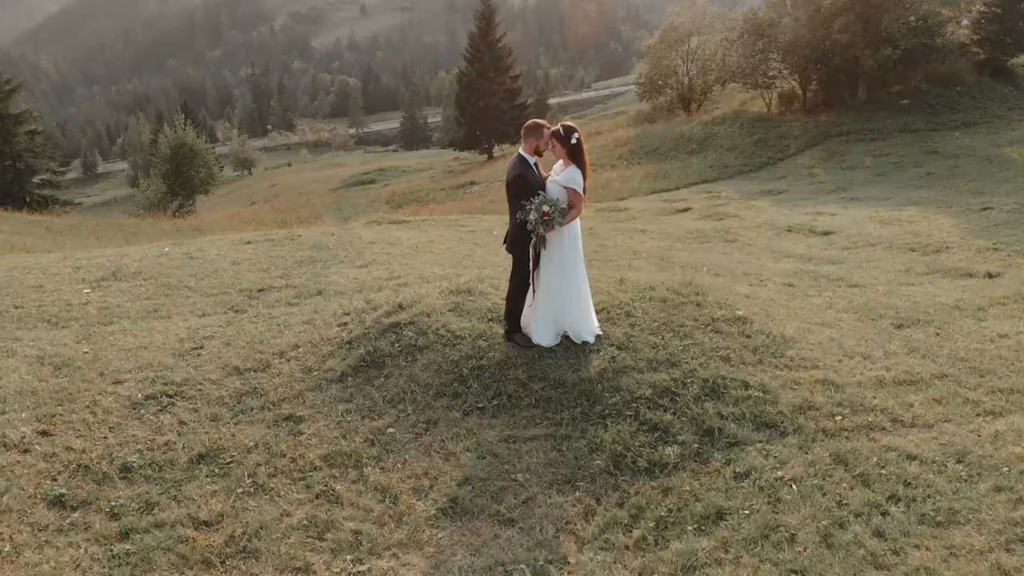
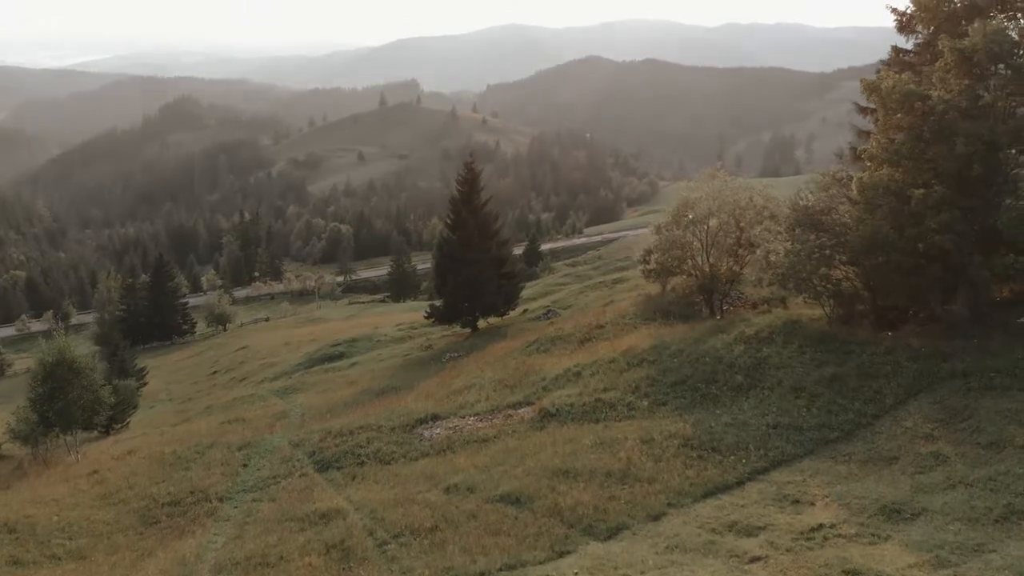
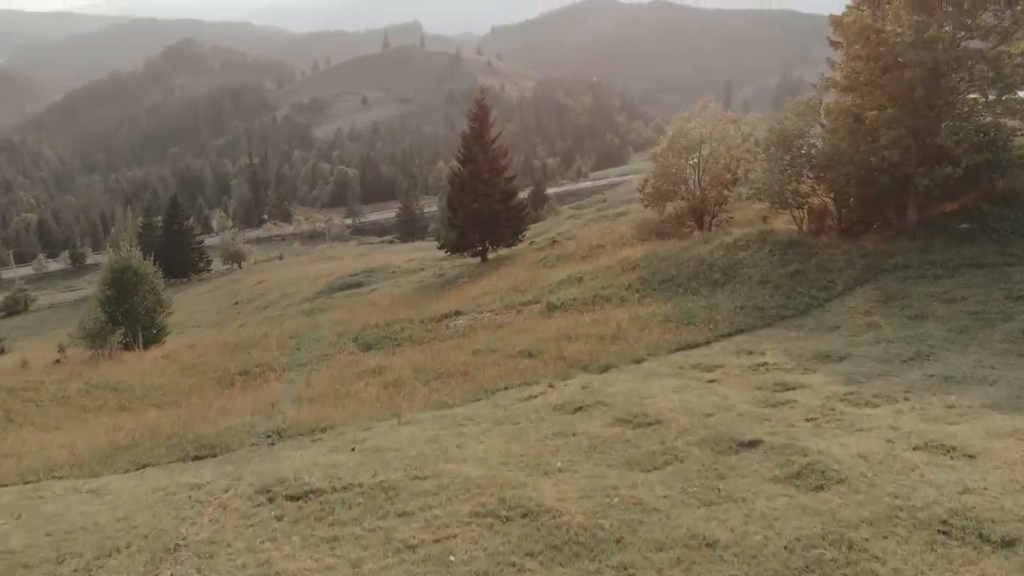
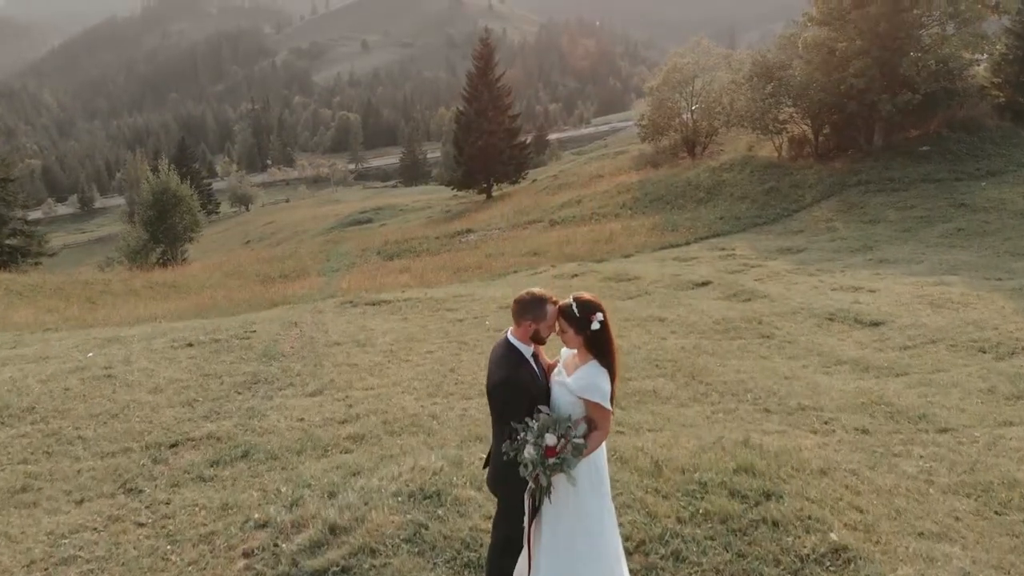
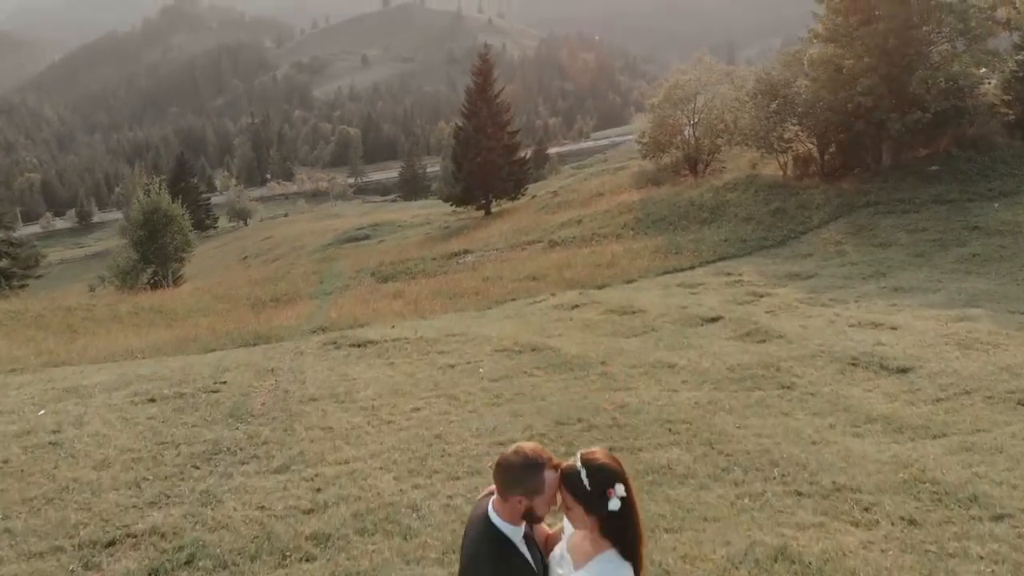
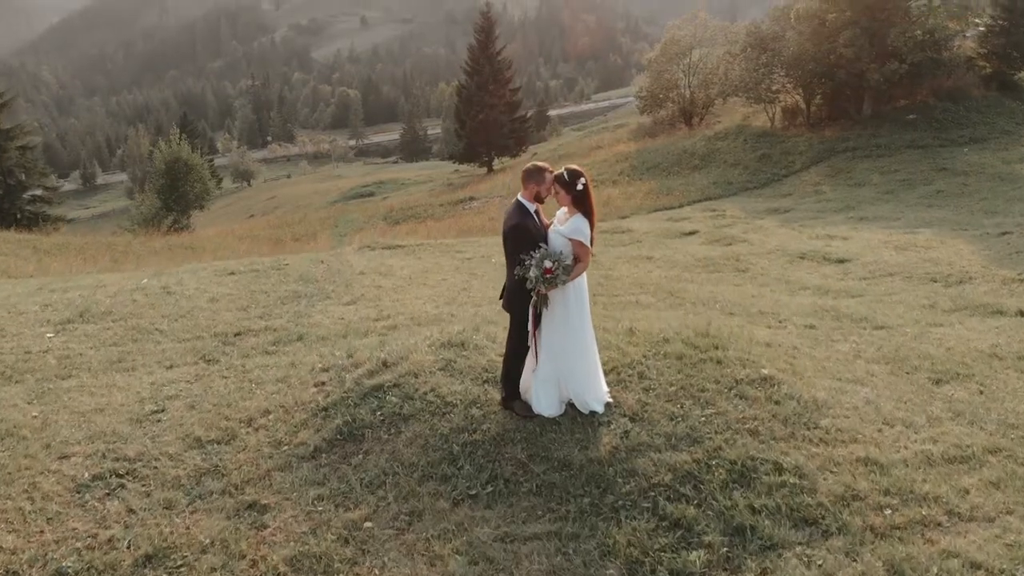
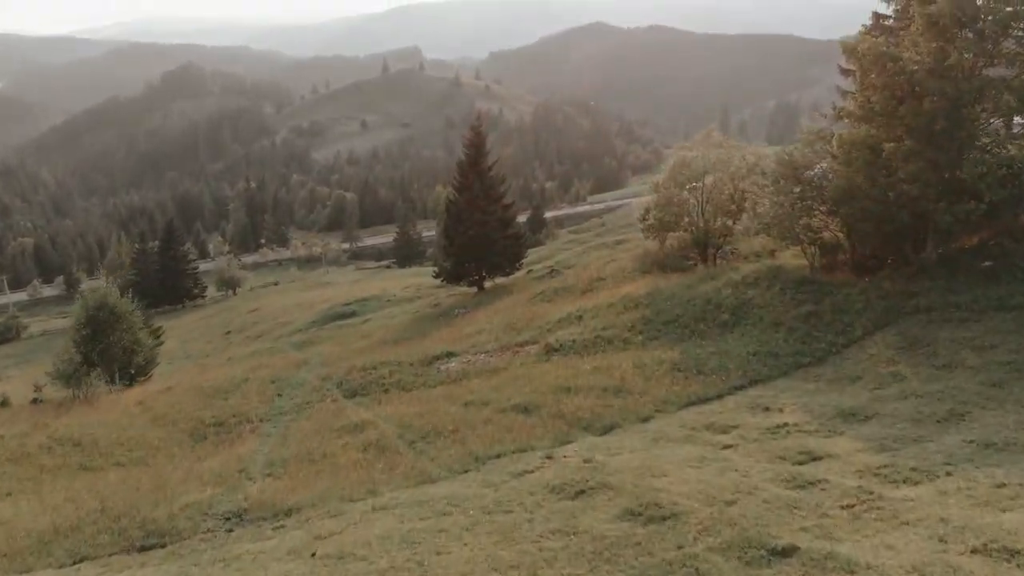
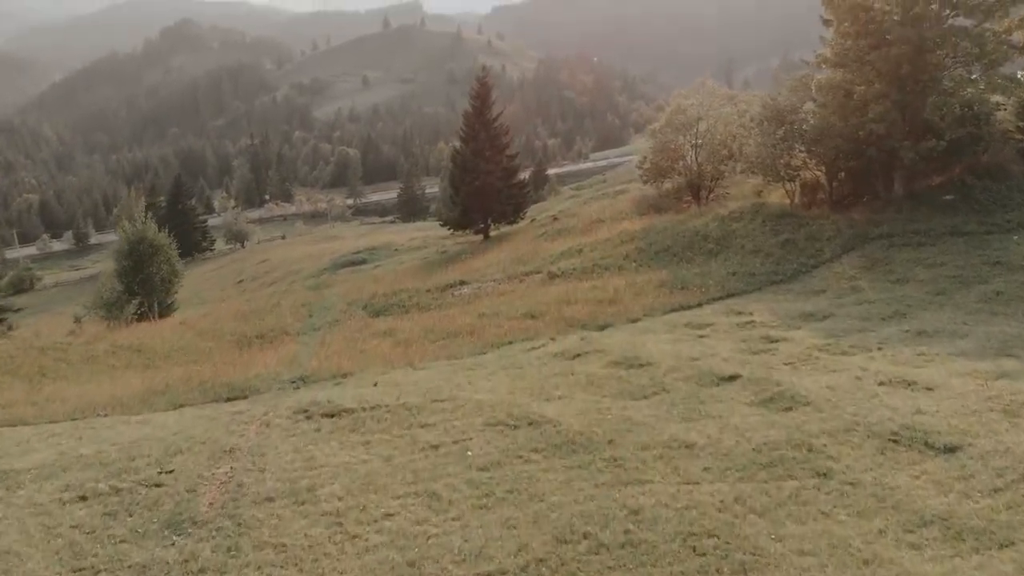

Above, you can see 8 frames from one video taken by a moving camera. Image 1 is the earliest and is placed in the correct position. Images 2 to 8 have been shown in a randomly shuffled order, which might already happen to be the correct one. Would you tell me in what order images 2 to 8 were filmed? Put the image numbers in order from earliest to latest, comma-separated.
6, 4, 5, 8, 3, 7, 2
